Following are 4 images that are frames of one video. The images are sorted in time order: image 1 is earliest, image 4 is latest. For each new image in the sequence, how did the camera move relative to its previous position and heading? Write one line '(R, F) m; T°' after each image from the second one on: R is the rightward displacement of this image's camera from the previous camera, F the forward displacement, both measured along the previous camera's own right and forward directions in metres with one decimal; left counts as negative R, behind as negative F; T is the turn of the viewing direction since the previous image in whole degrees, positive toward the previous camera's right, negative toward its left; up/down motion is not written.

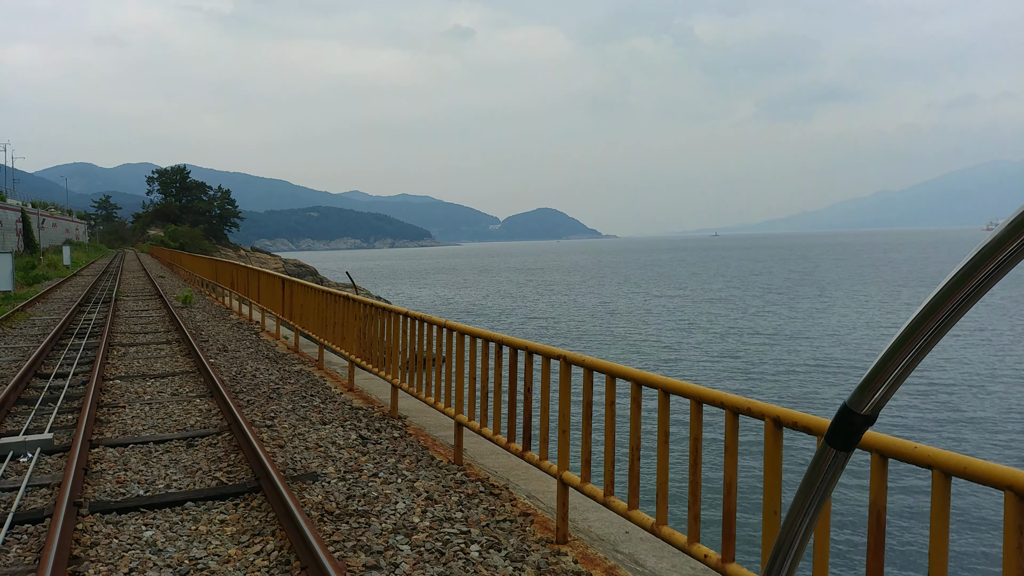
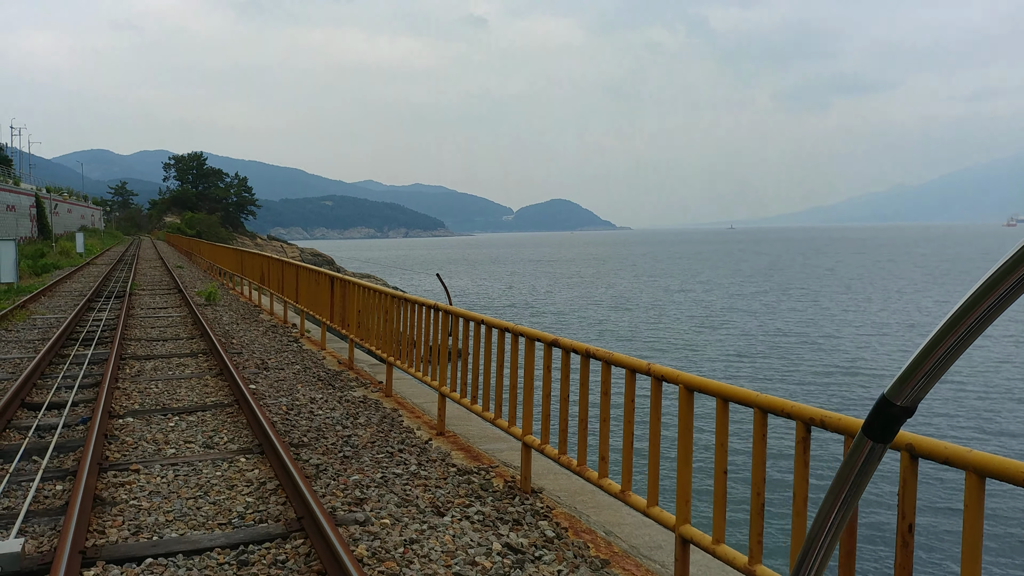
(-0.5, +0.9) m; -1°
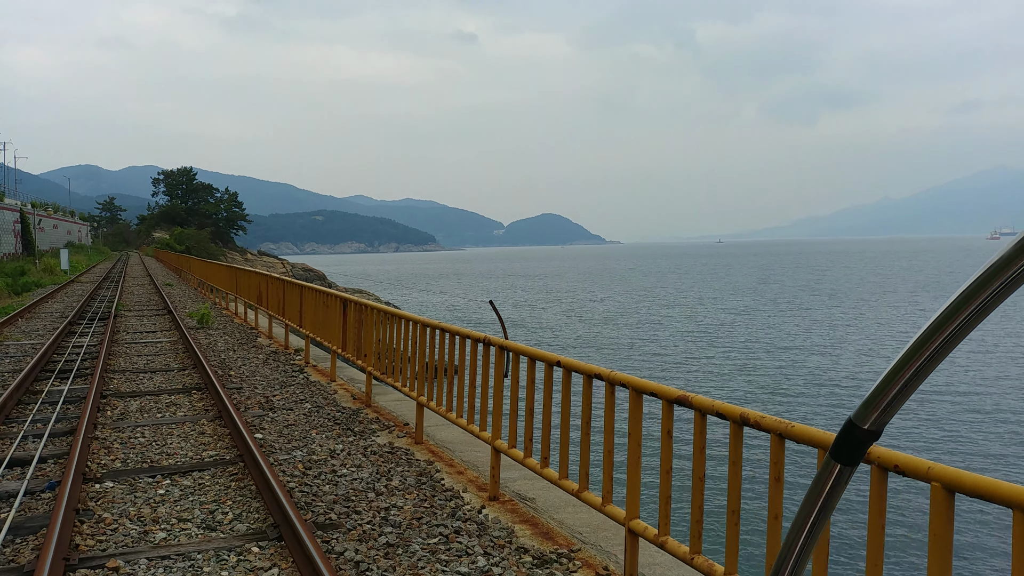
(-0.2, +0.5) m; +1°
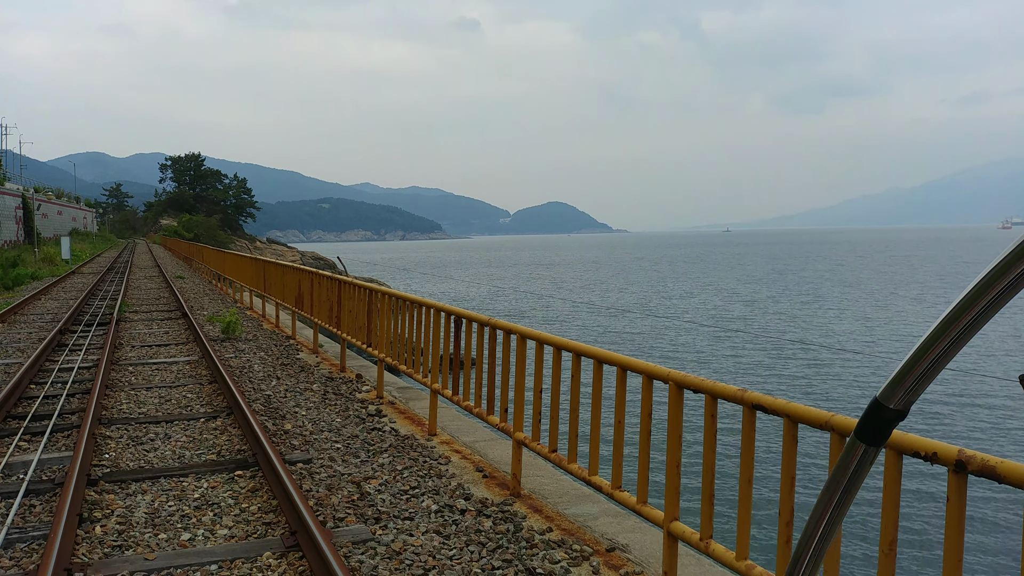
(-0.6, +1.2) m; 0°
